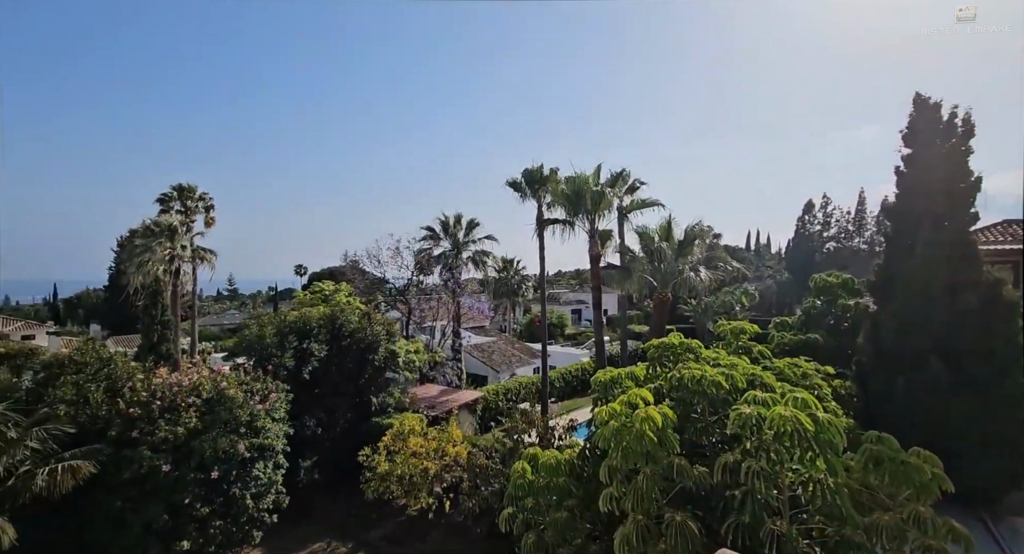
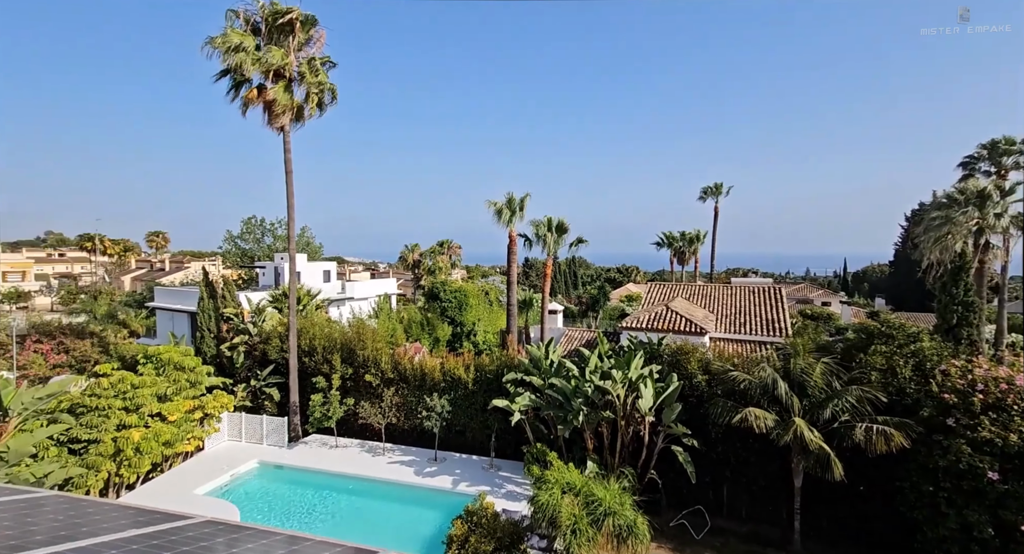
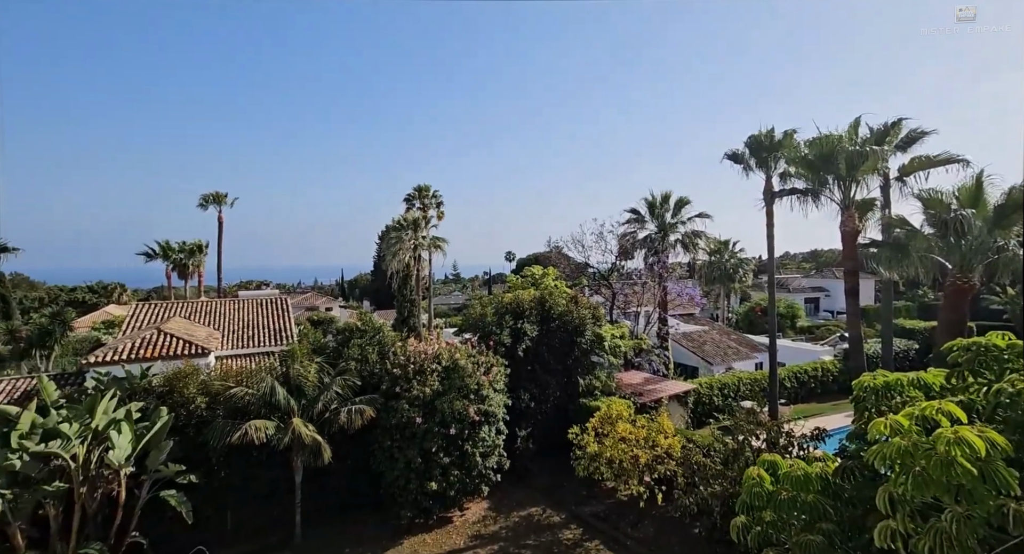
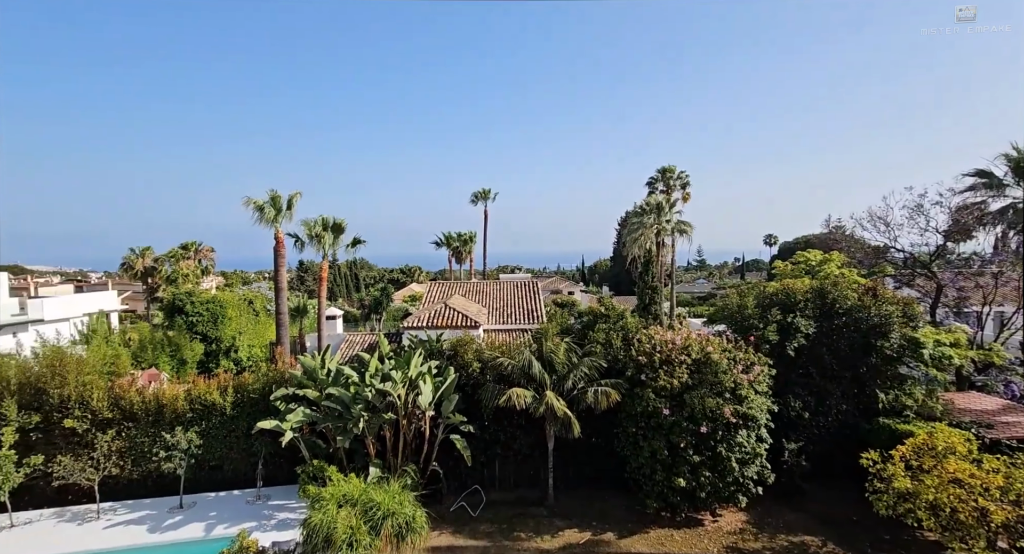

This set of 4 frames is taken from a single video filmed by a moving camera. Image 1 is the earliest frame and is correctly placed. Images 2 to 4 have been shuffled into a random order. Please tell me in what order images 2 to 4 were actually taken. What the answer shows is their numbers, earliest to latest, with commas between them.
3, 4, 2
